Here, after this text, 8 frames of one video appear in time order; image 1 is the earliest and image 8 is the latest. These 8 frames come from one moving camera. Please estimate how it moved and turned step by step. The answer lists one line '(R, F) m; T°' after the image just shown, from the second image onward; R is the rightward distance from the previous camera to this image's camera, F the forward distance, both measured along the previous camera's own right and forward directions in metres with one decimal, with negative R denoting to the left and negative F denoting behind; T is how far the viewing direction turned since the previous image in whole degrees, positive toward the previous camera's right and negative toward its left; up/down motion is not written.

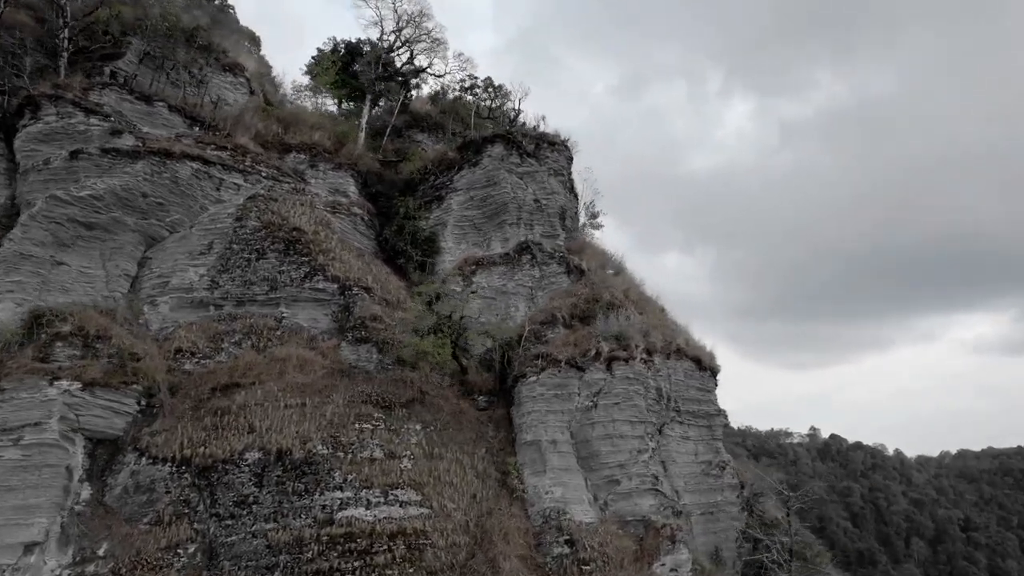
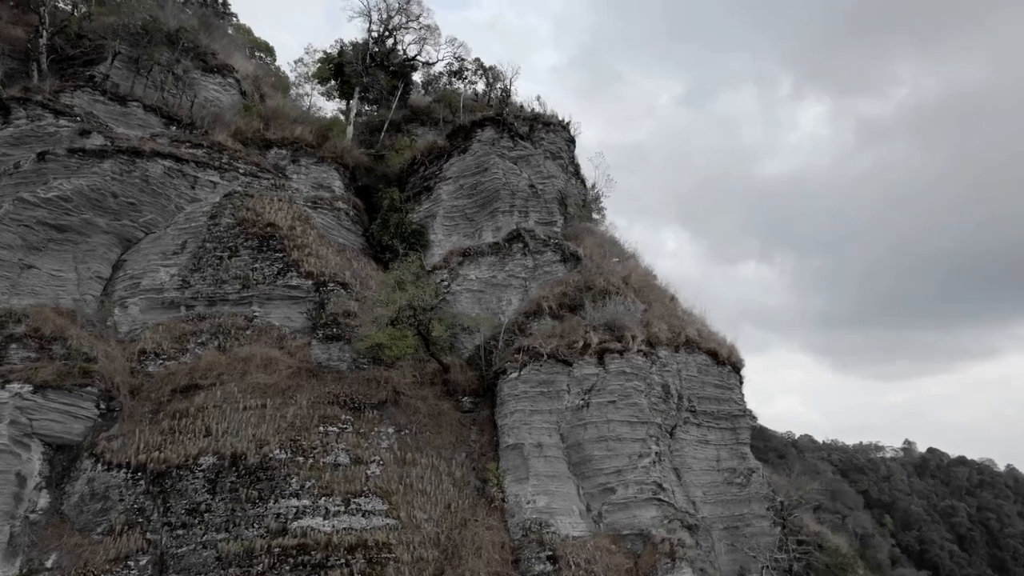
(+2.1, +1.6) m; -6°
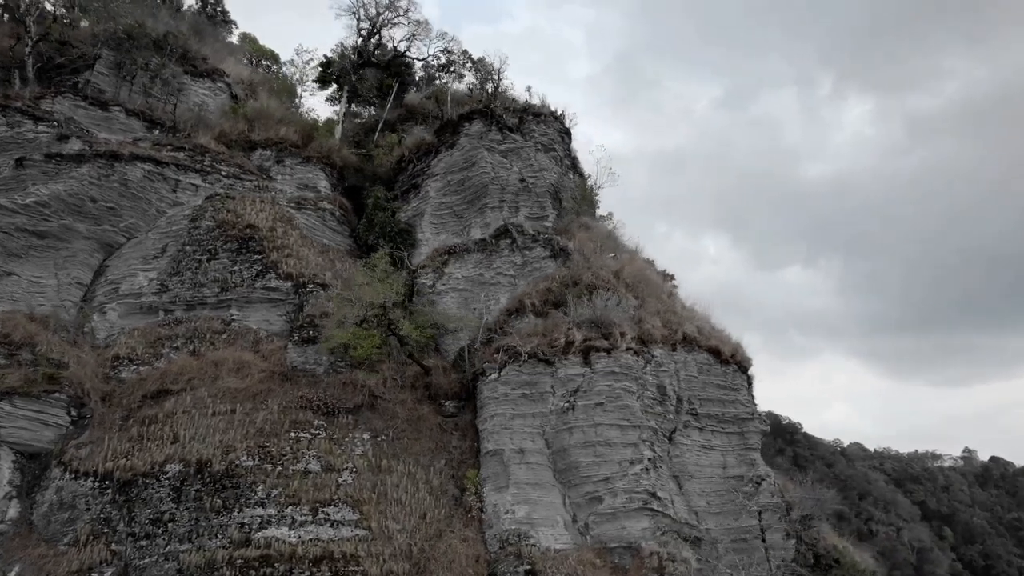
(+1.3, +0.8) m; -4°
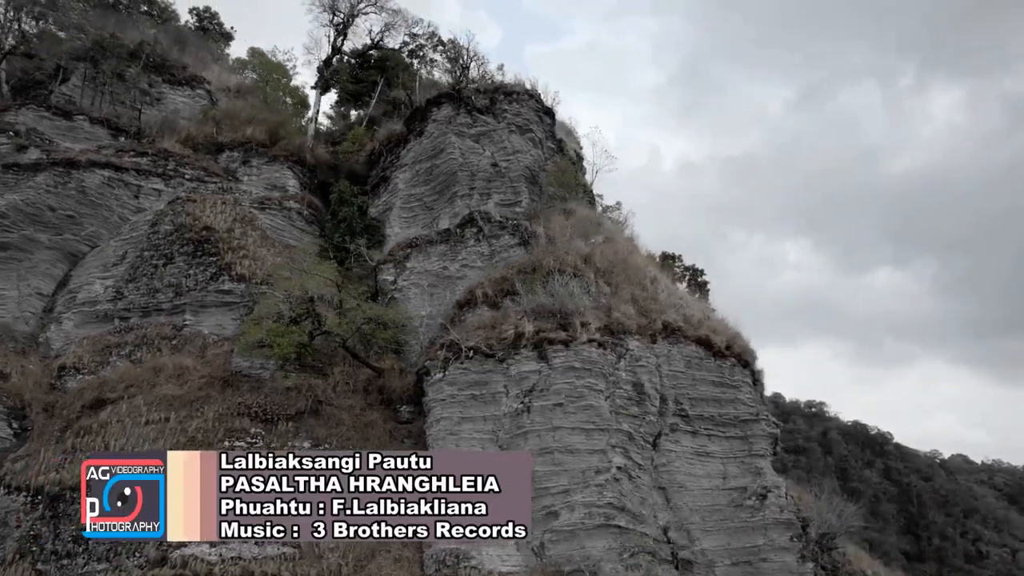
(+2.4, +1.6) m; -7°
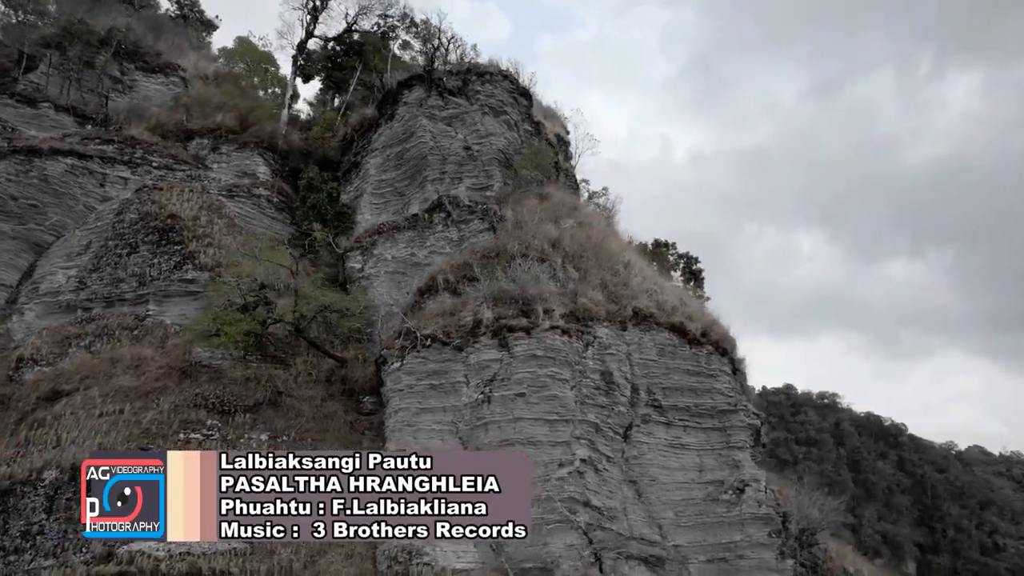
(+0.9, +0.5) m; -1°
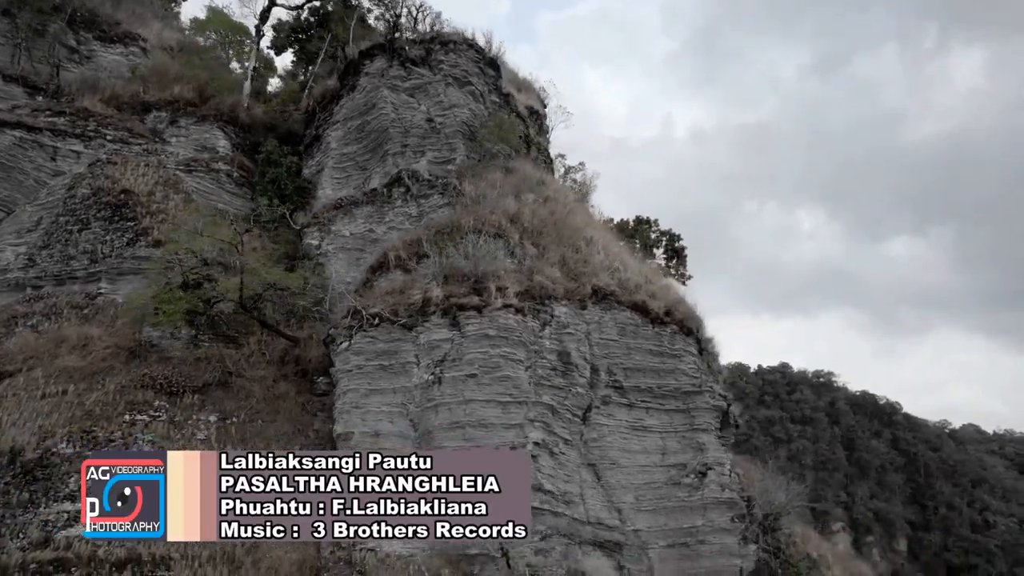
(+0.8, +0.4) m; 0°
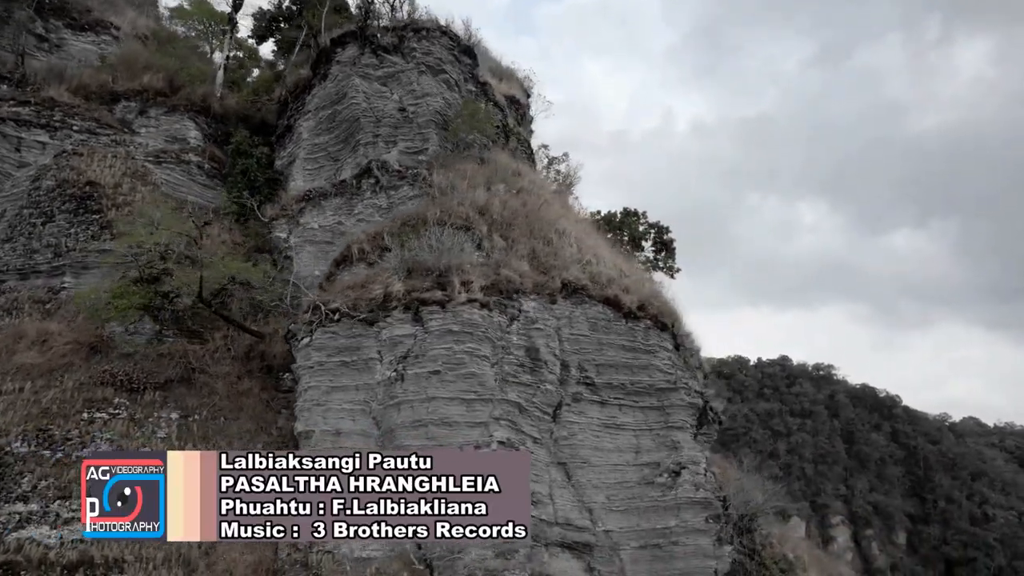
(+0.6, +0.3) m; 0°
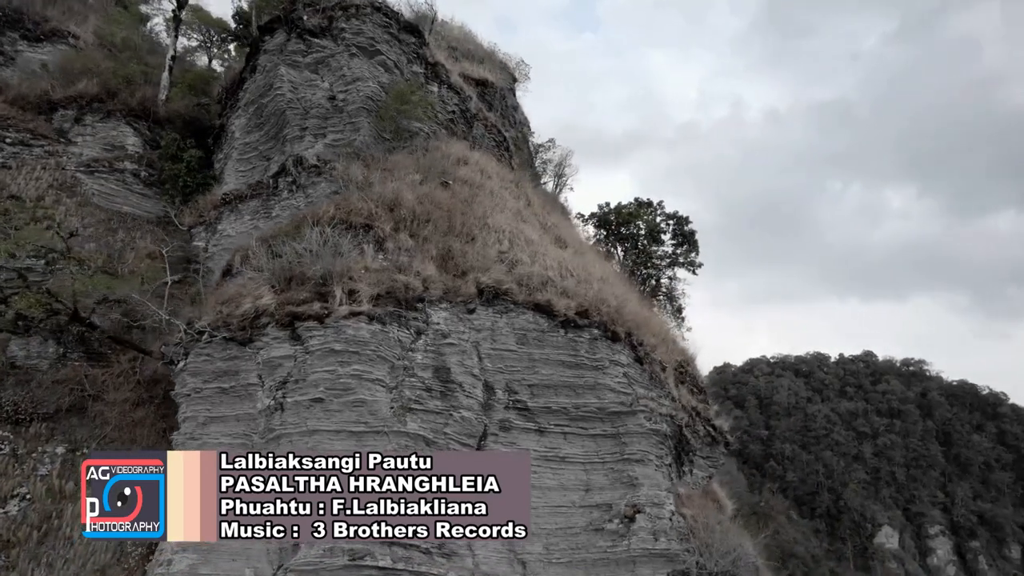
(+2.4, +2.0) m; -7°
